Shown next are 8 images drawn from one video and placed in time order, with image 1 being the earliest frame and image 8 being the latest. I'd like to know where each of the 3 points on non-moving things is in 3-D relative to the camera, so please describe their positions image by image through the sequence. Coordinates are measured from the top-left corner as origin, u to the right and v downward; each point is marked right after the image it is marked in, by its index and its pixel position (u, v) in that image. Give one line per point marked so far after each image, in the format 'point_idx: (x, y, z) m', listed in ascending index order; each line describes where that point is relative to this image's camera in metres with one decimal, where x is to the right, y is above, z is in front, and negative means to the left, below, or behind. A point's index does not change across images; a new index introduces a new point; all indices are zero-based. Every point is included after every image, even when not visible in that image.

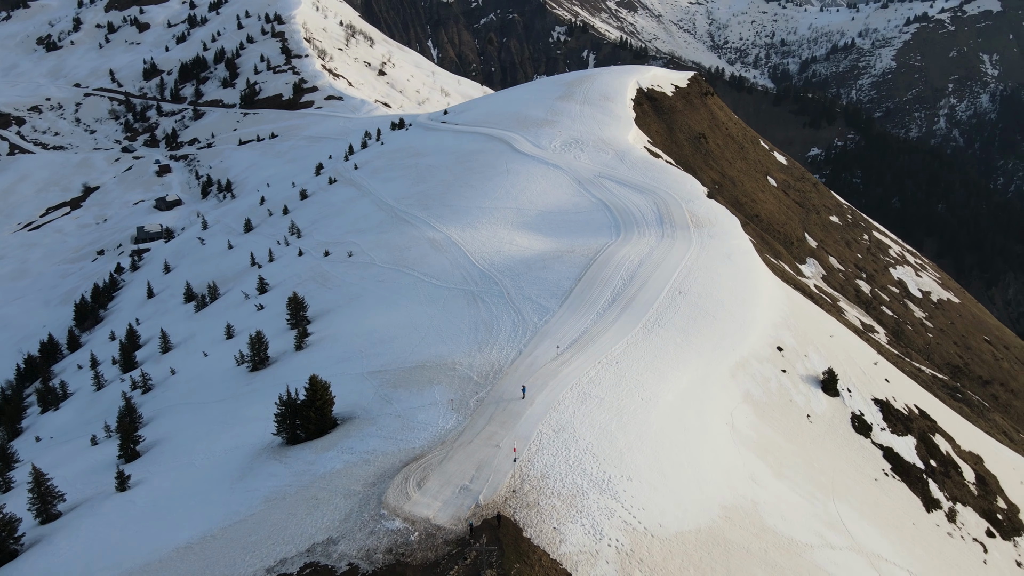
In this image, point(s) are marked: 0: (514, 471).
0: (+0.2, -4.0, +15.8) m
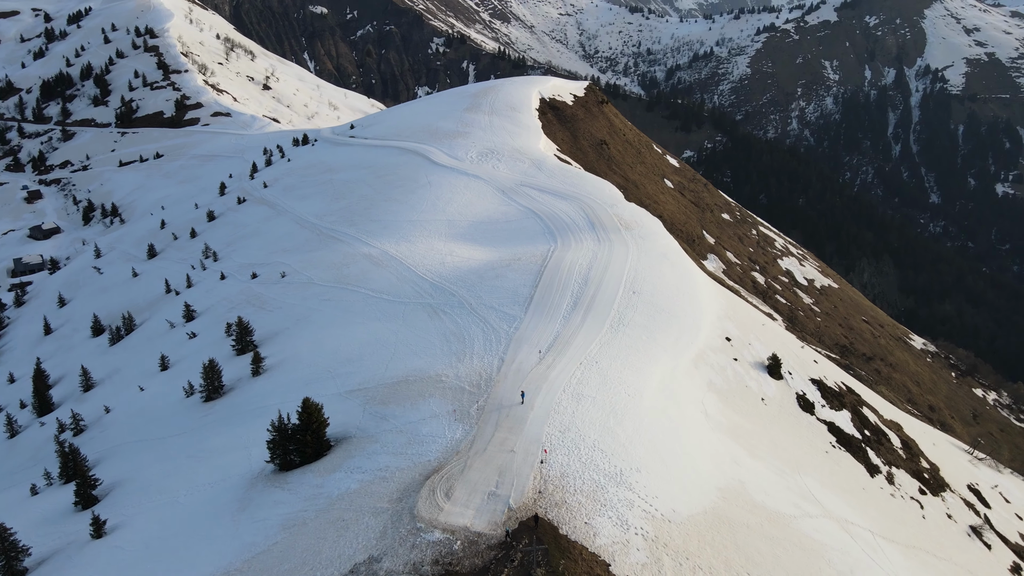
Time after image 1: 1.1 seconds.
0: (+0.6, -4.2, +16.3) m
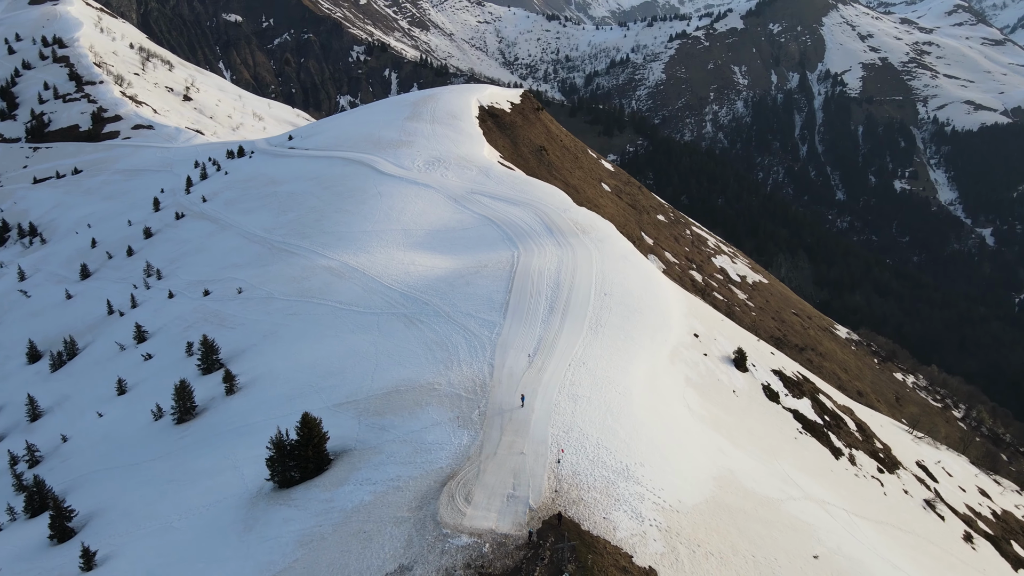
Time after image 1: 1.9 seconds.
0: (+0.9, -4.3, +16.7) m
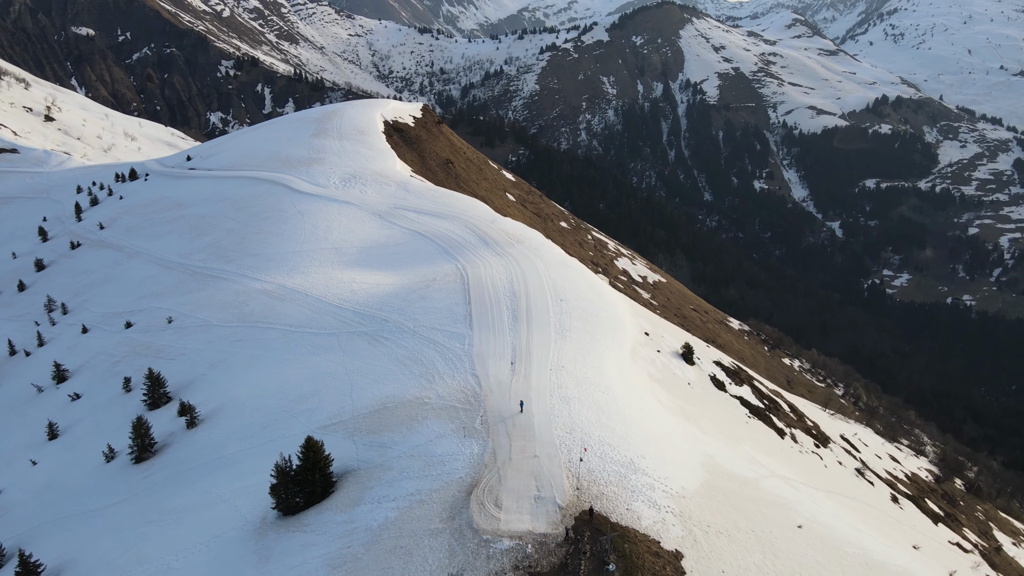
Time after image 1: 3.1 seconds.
0: (+1.3, -4.4, +17.4) m
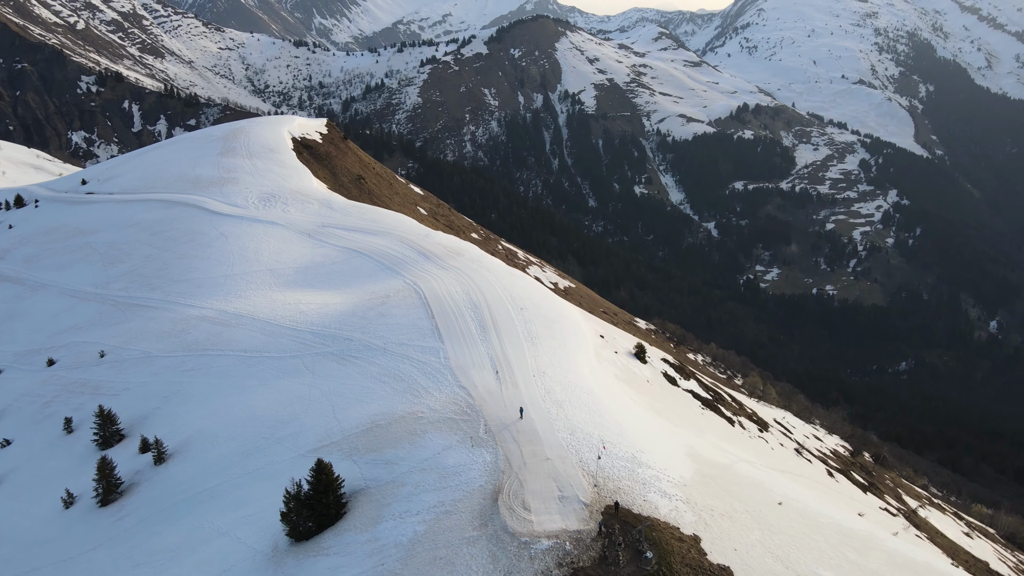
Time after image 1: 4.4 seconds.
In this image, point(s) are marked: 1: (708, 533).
0: (+1.7, -4.6, +18.2) m
1: (+4.7, -5.9, +17.4) m
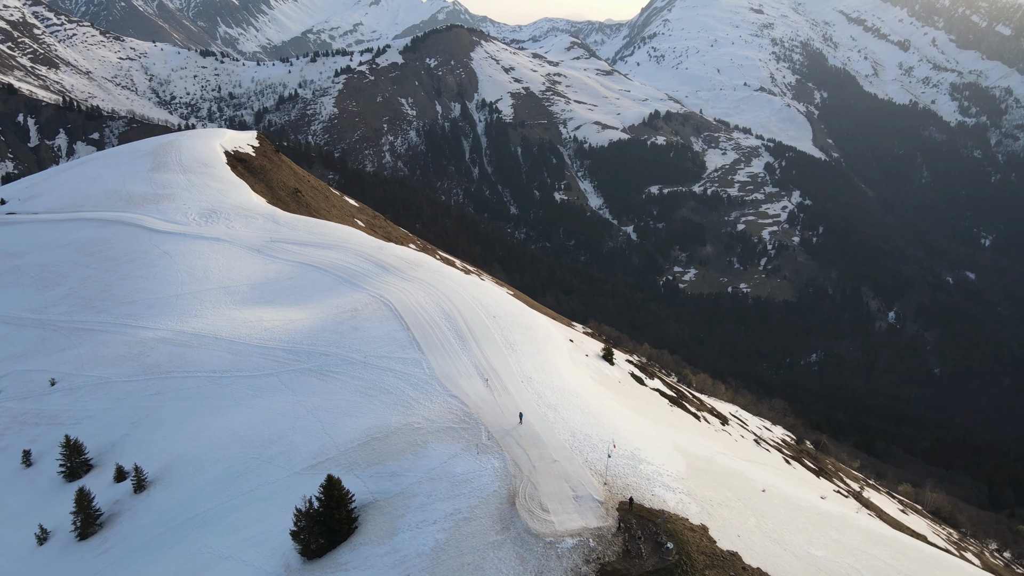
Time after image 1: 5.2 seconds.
0: (+2.0, -4.8, +18.8) m
1: (+5.1, -5.9, +18.3) m
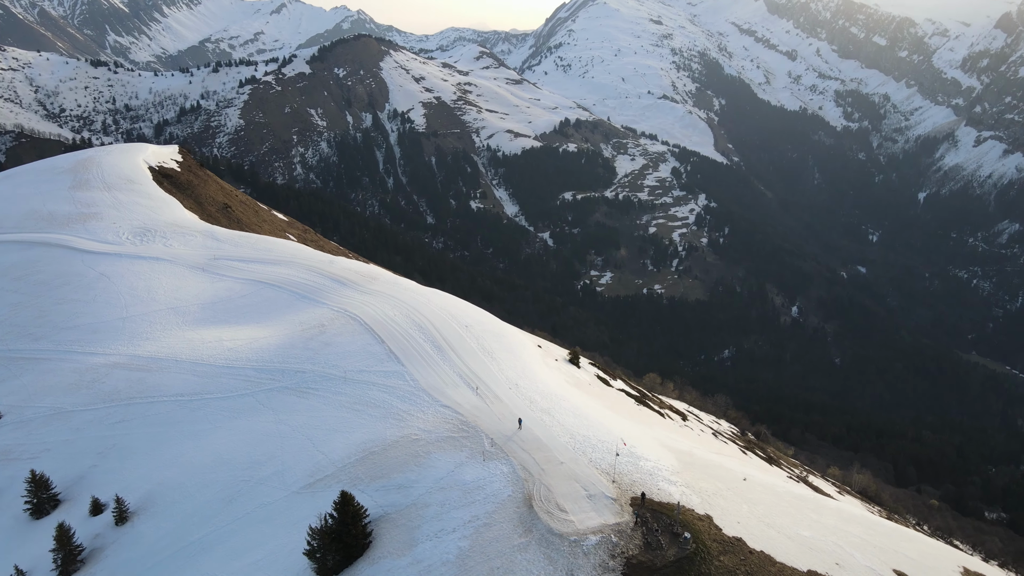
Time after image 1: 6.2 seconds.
0: (+2.2, -4.9, +19.5) m
1: (+5.4, -5.9, +19.3) m
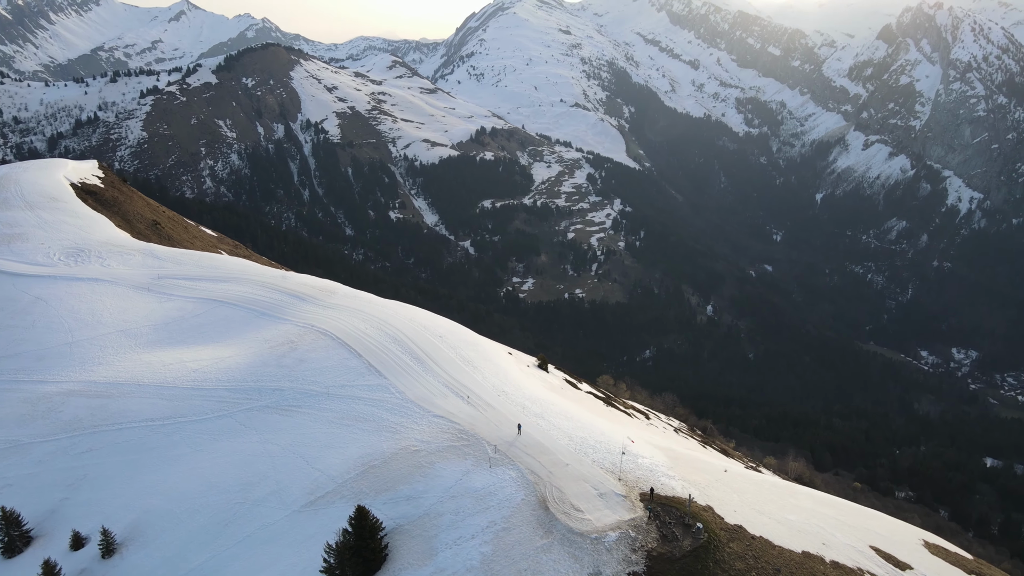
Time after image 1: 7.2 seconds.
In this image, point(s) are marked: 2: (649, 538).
0: (+2.4, -5.1, +20.1) m
1: (+5.6, -6.0, +20.3) m
2: (+3.3, -6.0, +17.3) m
